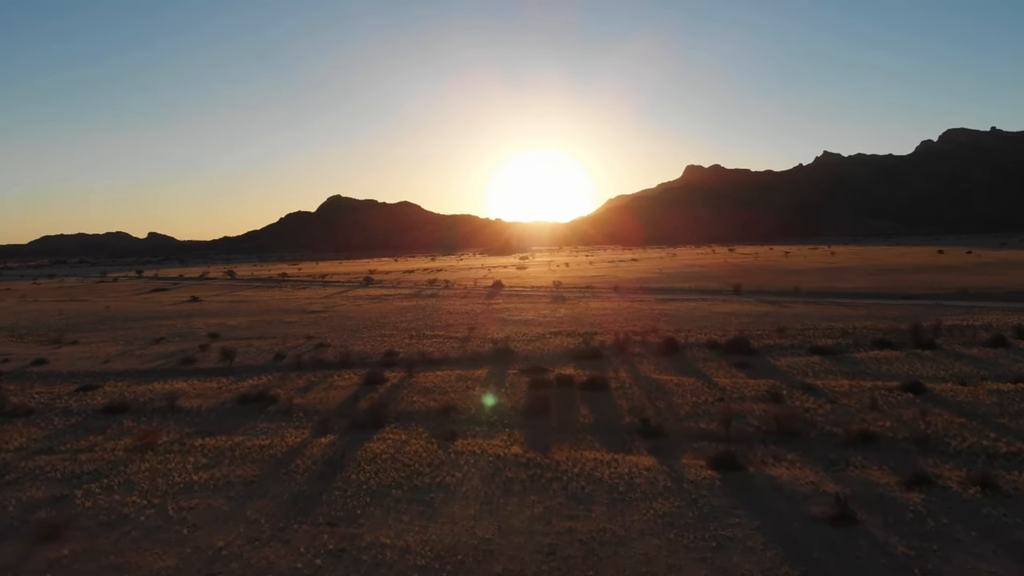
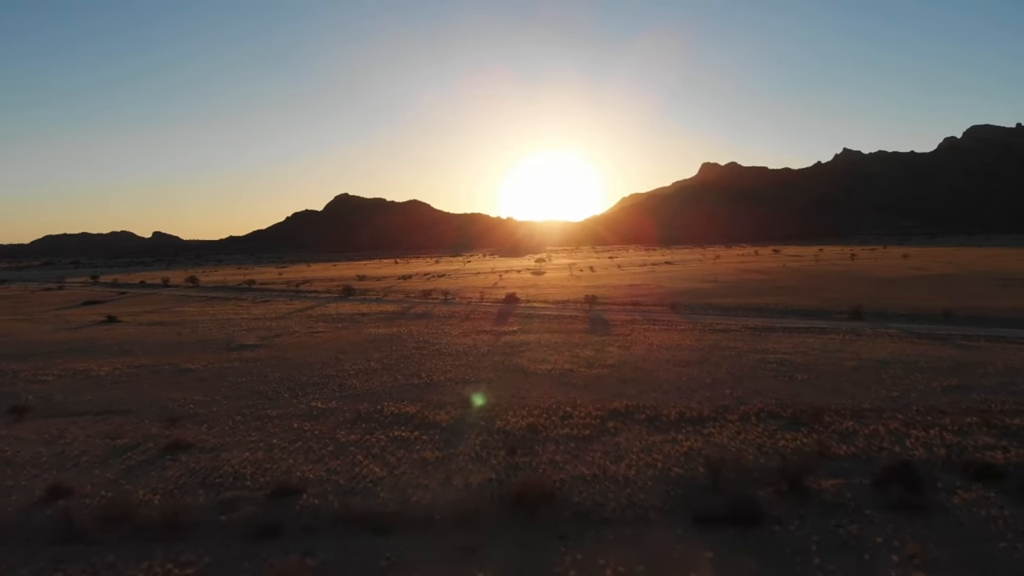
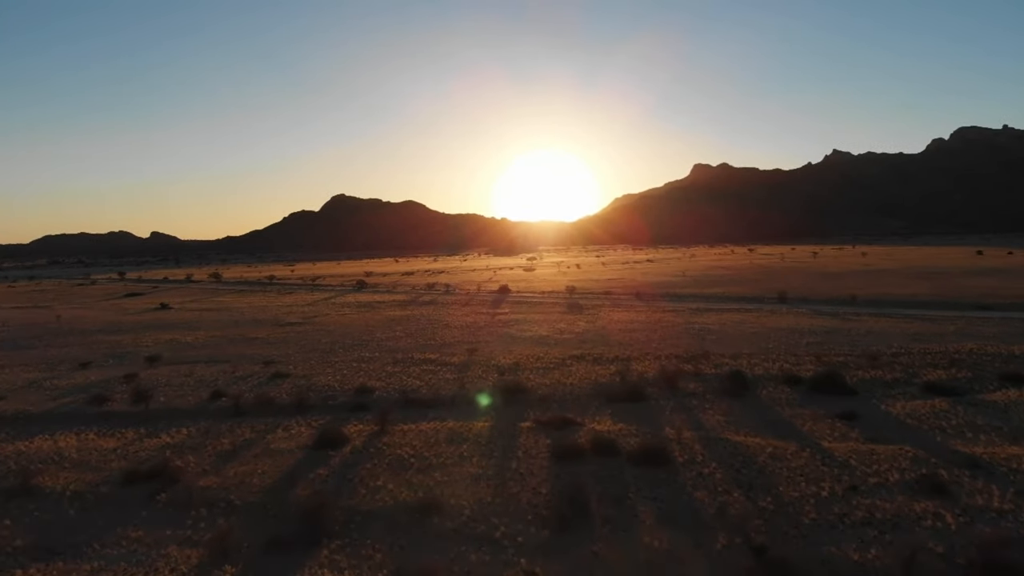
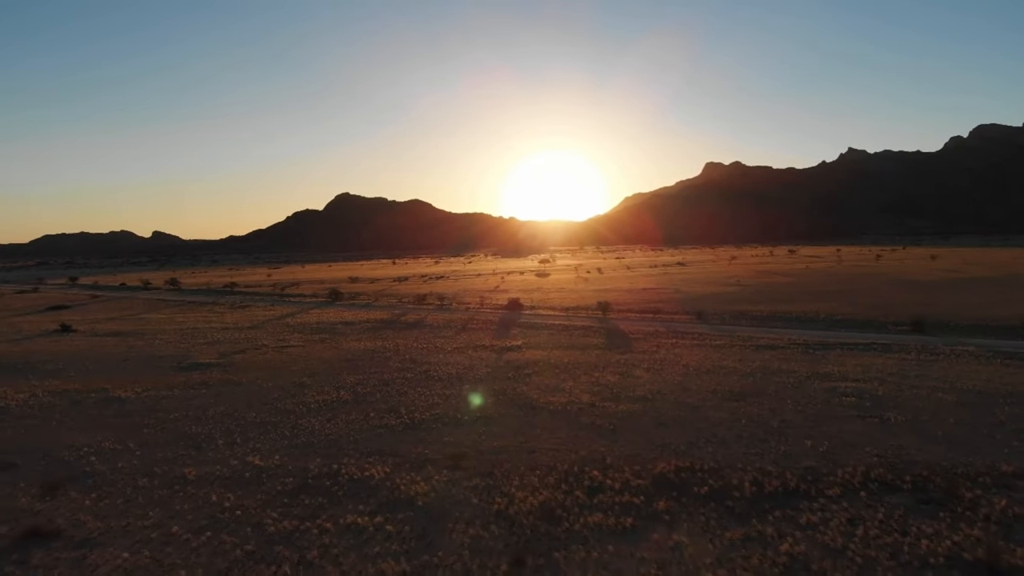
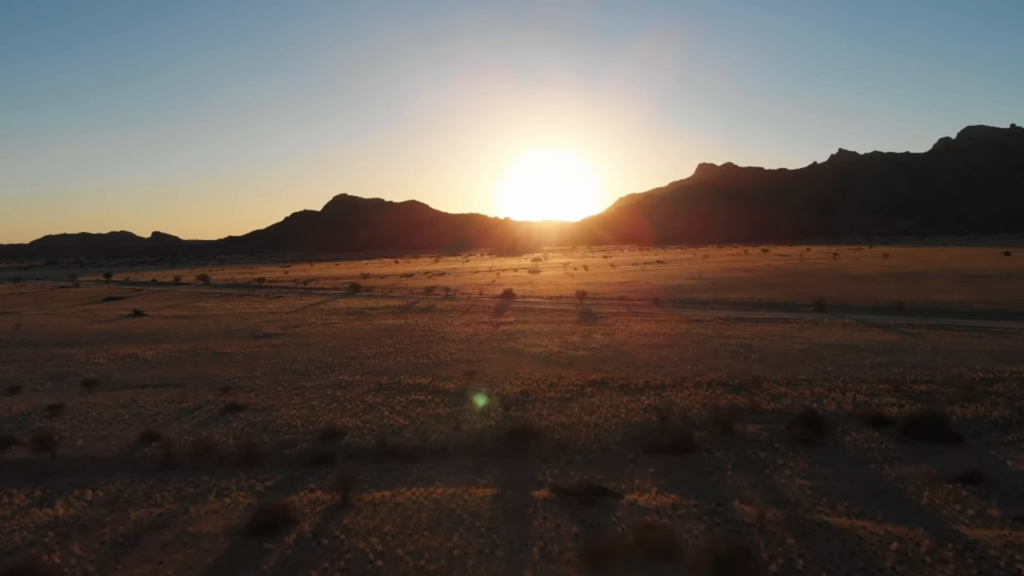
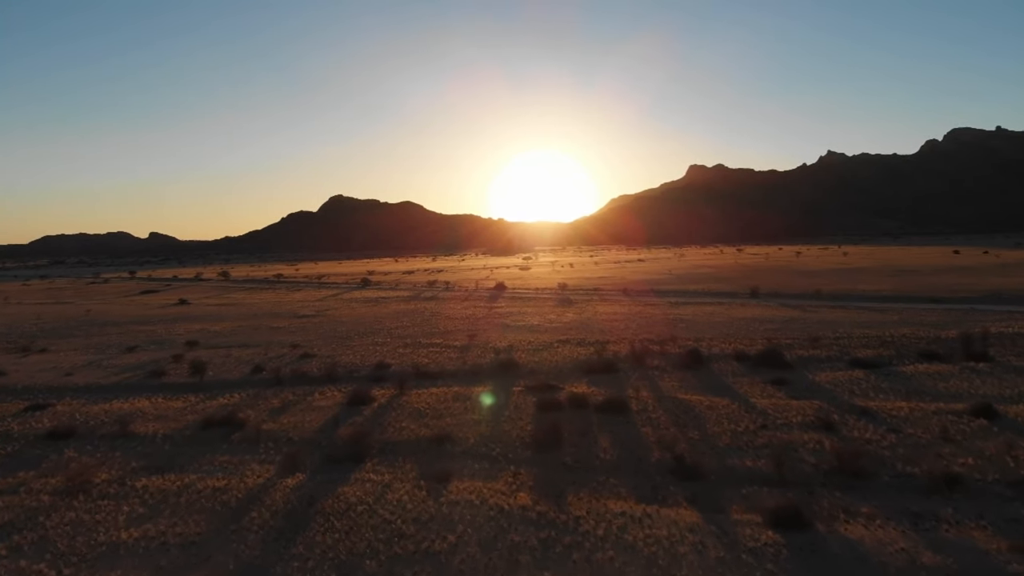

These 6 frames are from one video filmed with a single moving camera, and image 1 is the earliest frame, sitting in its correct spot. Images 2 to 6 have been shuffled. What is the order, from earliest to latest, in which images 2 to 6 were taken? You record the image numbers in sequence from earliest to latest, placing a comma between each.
6, 3, 5, 2, 4
